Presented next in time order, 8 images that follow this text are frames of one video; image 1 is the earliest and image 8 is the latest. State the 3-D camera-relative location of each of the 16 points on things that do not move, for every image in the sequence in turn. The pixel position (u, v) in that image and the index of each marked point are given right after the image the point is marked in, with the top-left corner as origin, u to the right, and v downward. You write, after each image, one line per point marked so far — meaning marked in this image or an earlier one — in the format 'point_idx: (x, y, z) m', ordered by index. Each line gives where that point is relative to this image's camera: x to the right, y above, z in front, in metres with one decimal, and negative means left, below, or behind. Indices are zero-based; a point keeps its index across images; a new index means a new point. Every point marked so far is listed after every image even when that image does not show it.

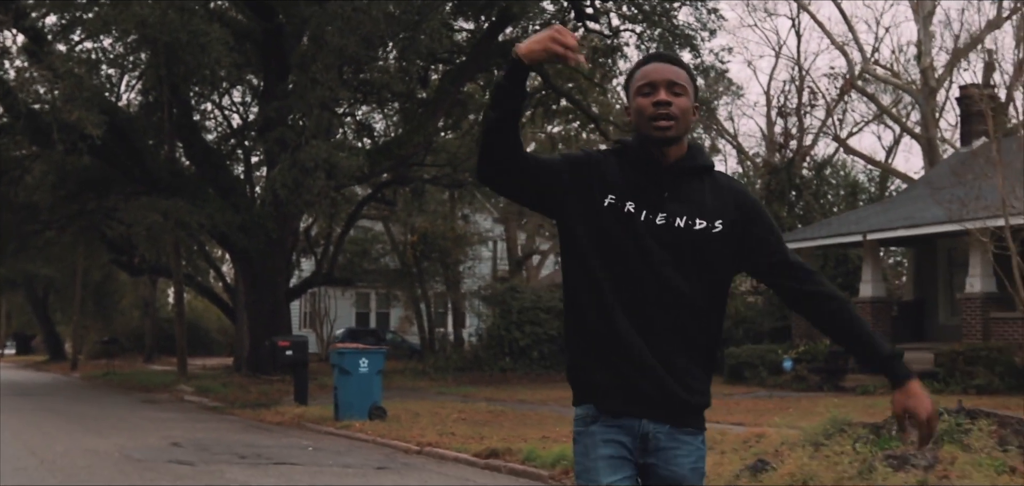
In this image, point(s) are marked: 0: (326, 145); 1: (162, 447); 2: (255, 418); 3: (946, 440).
0: (-3.2, +1.7, +19.9) m
1: (-3.7, -2.2, +12.2) m
2: (-3.9, -2.6, +17.4) m
3: (+3.0, -1.3, +7.8) m
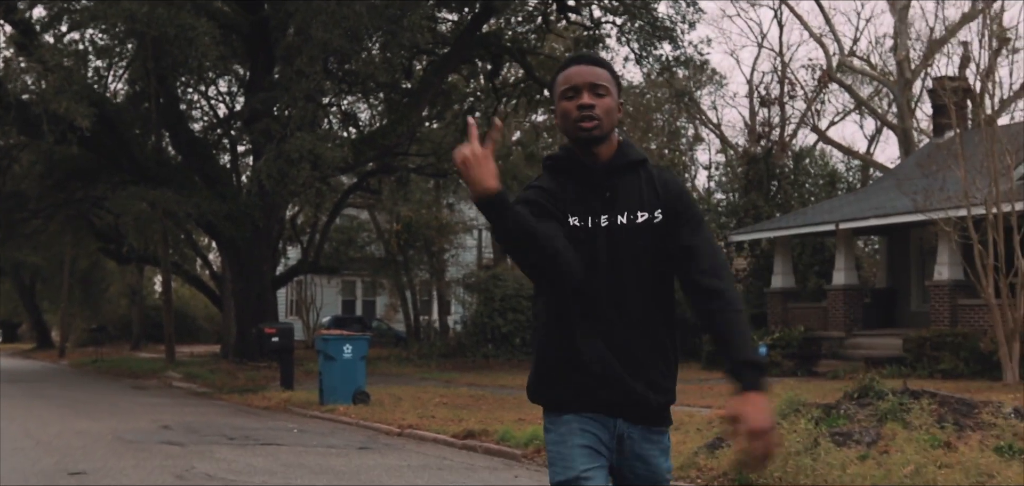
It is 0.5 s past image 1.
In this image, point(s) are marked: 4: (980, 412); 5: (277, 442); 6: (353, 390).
0: (-3.5, +1.9, +20.4) m
1: (-4.0, -2.1, +12.7) m
2: (-4.2, -2.5, +17.9) m
3: (+2.8, -1.3, +8.4) m
4: (+3.4, -1.2, +8.4) m
5: (-2.3, -2.0, +11.2) m
6: (-2.2, -2.1, +16.2) m
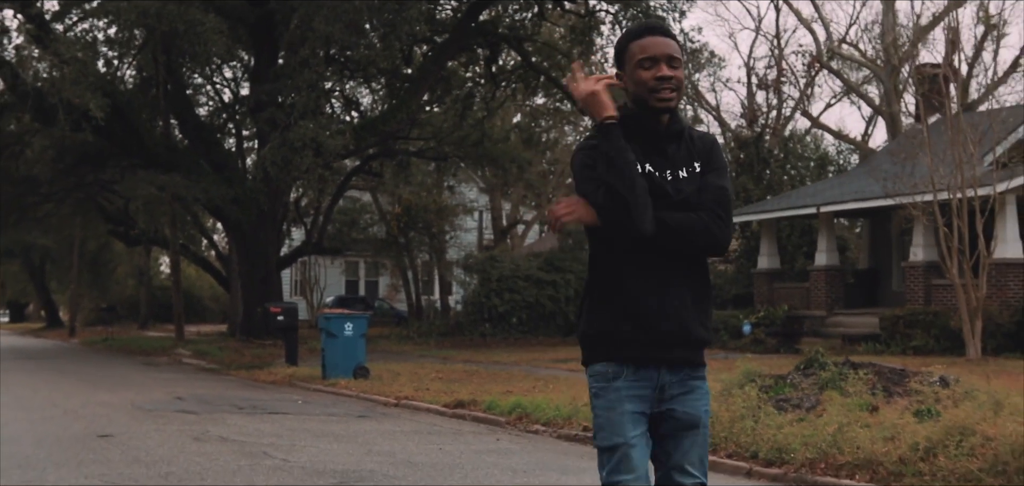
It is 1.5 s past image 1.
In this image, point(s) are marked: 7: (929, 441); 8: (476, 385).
0: (-3.7, +2.2, +21.3) m
1: (-4.1, -1.9, +13.7) m
2: (-4.3, -2.2, +18.9) m
3: (+2.6, -1.2, +9.4) m
4: (+3.3, -1.1, +9.5) m
5: (-2.5, -1.8, +12.3) m
6: (-2.4, -1.8, +17.3) m
7: (+2.6, -1.2, +7.2) m
8: (-0.5, -1.8, +15.0) m
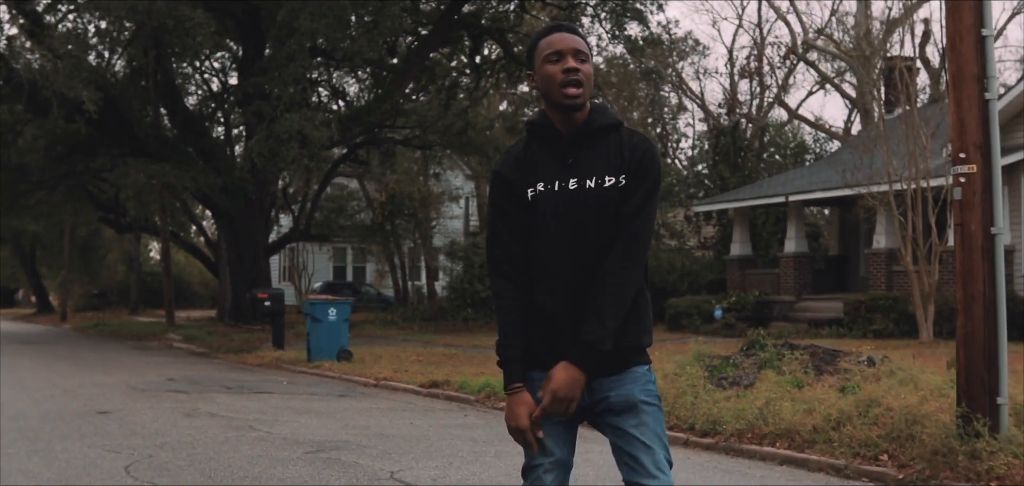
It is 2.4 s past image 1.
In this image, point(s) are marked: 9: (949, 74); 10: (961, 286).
0: (-4.1, +2.4, +22.1) m
1: (-4.5, -1.8, +14.6) m
2: (-4.7, -2.0, +19.8) m
3: (+2.3, -1.1, +10.3) m
4: (+2.9, -1.1, +10.4) m
5: (-2.8, -1.7, +13.1) m
6: (-2.8, -1.7, +18.1) m
7: (+2.3, -1.2, +8.1) m
8: (-0.8, -1.7, +15.9) m
9: (+2.6, +1.0, +6.9) m
10: (+2.7, -0.2, +6.9) m
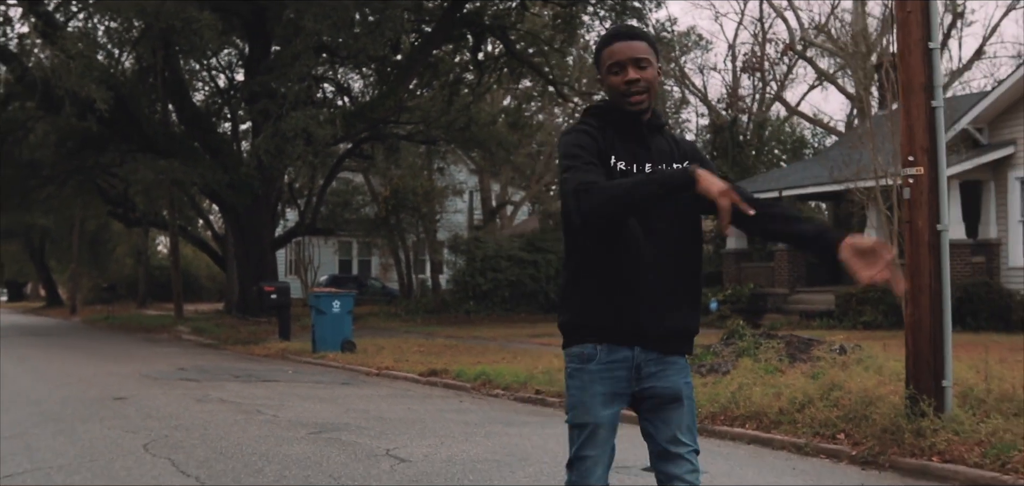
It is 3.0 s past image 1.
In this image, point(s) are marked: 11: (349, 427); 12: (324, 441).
0: (-4.1, +2.5, +22.8) m
1: (-4.5, -1.7, +15.2) m
2: (-4.7, -1.9, +20.4) m
3: (+2.2, -1.1, +10.9) m
4: (+2.9, -1.0, +11.0) m
5: (-2.8, -1.6, +13.8) m
6: (-2.8, -1.6, +18.8) m
7: (+2.2, -1.1, +8.7) m
8: (-0.9, -1.6, +16.5) m
9: (+2.5, +1.0, +7.5) m
10: (+2.6, -0.2, +7.5) m
11: (-1.2, -1.4, +8.8) m
12: (-1.3, -1.4, +7.8) m
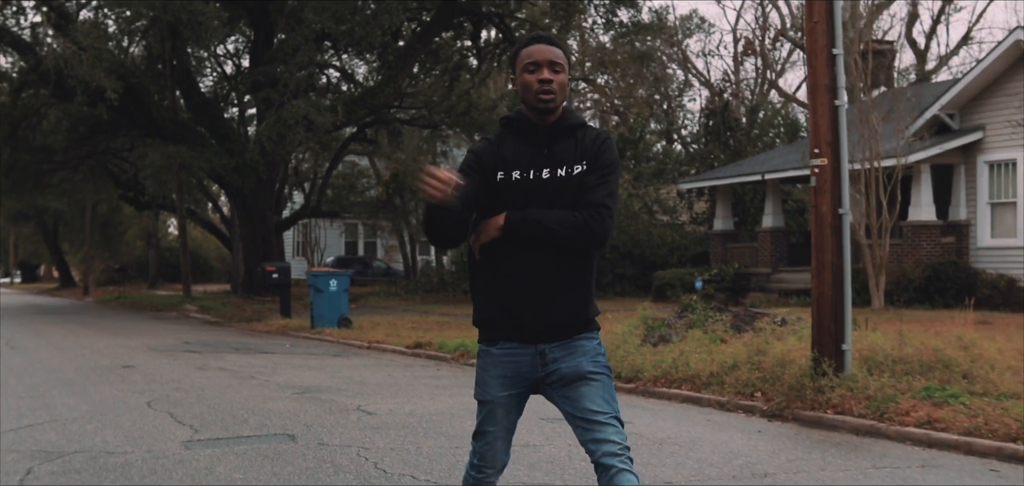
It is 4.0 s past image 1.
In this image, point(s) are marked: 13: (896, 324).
0: (-4.3, +2.9, +23.8) m
1: (-4.8, -1.4, +16.4) m
2: (-4.9, -1.6, +21.6) m
3: (+1.9, -0.9, +12.0) m
4: (+2.6, -0.8, +12.0) m
5: (-3.1, -1.4, +14.9) m
6: (-3.0, -1.3, +19.9) m
7: (+1.9, -1.0, +9.7) m
8: (-1.1, -1.3, +17.6) m
9: (+2.2, +1.2, +8.6) m
10: (+2.3, -0.1, +8.6) m
11: (-1.6, -1.3, +9.9) m
12: (-1.6, -1.2, +8.9) m
13: (+4.2, -0.9, +12.5) m
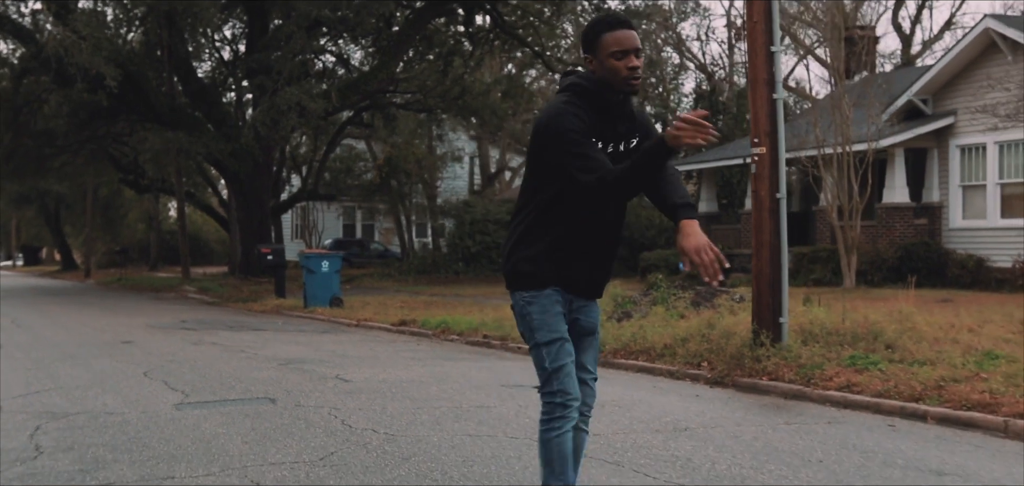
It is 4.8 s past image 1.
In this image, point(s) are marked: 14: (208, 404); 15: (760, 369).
0: (-4.6, +3.2, +24.6) m
1: (-5.1, -1.2, +17.2) m
2: (-5.2, -1.2, +22.4) m
3: (+1.6, -0.7, +12.8) m
4: (+2.3, -0.6, +12.8) m
5: (-3.4, -1.2, +15.7) m
6: (-3.3, -1.0, +20.7) m
7: (+1.6, -0.8, +10.5) m
8: (-1.4, -1.1, +18.4) m
9: (+1.9, +1.3, +9.3) m
10: (+2.0, +0.1, +9.3) m
11: (-1.8, -1.1, +10.7) m
12: (-1.9, -1.1, +9.7) m
13: (+3.9, -0.7, +13.3) m
14: (-2.0, -1.1, +7.6) m
15: (+1.9, -1.0, +8.9) m
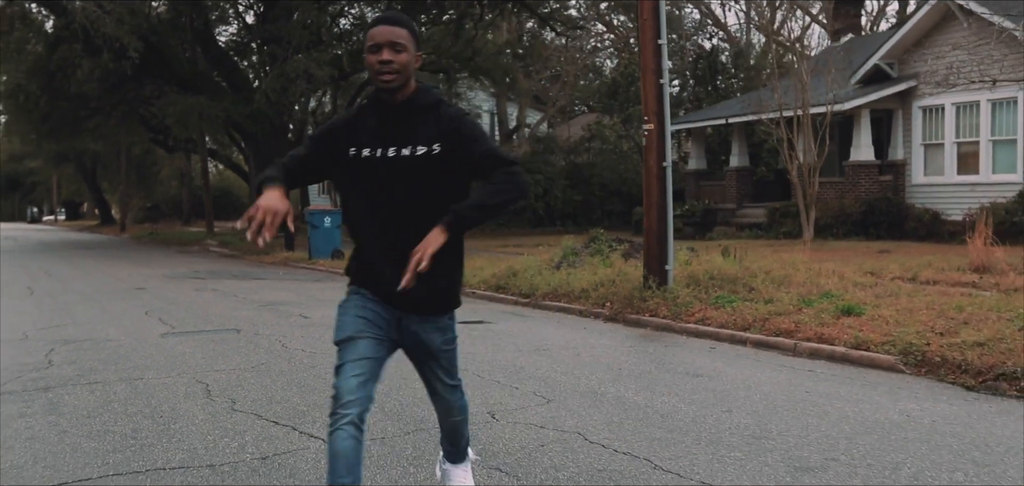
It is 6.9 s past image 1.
0: (-4.7, +4.2, +26.5) m
1: (-5.5, -0.5, +19.3) m
2: (-5.4, -0.3, +24.5) m
3: (+1.1, -0.1, +14.7) m
4: (+1.7, -0.1, +14.7) m
5: (-3.8, -0.5, +17.8) m
6: (-3.6, -0.1, +22.8) m
7: (+1.0, -0.4, +12.4) m
8: (-1.8, -0.3, +20.4) m
9: (+1.2, +1.7, +11.2) m
10: (+1.3, +0.5, +11.2) m
11: (-2.5, -0.7, +12.7) m
12: (-2.5, -0.7, +11.8) m
13: (+3.4, -0.1, +15.1) m
14: (-2.7, -0.8, +9.7) m
15: (+1.2, -0.6, +10.8) m
